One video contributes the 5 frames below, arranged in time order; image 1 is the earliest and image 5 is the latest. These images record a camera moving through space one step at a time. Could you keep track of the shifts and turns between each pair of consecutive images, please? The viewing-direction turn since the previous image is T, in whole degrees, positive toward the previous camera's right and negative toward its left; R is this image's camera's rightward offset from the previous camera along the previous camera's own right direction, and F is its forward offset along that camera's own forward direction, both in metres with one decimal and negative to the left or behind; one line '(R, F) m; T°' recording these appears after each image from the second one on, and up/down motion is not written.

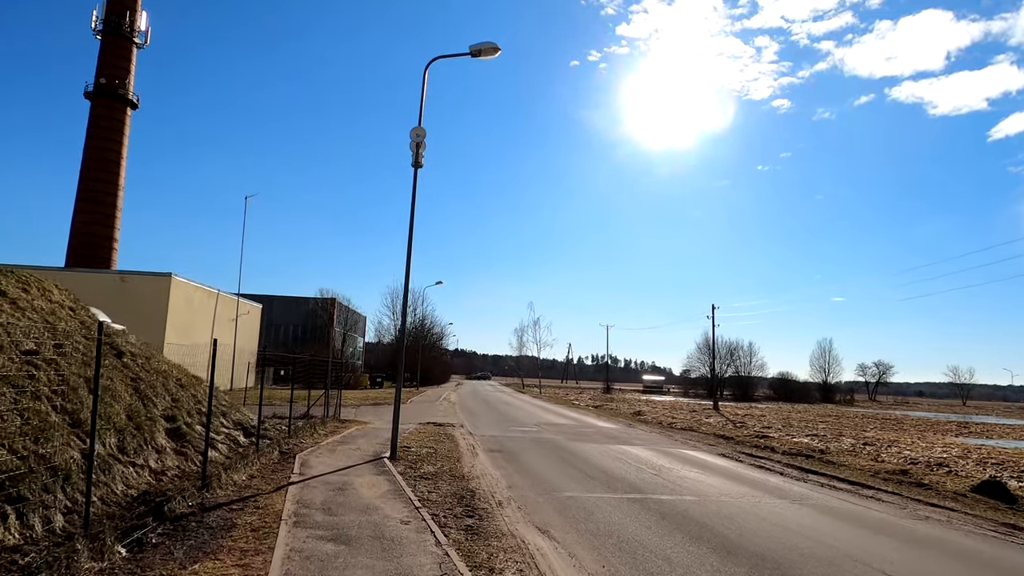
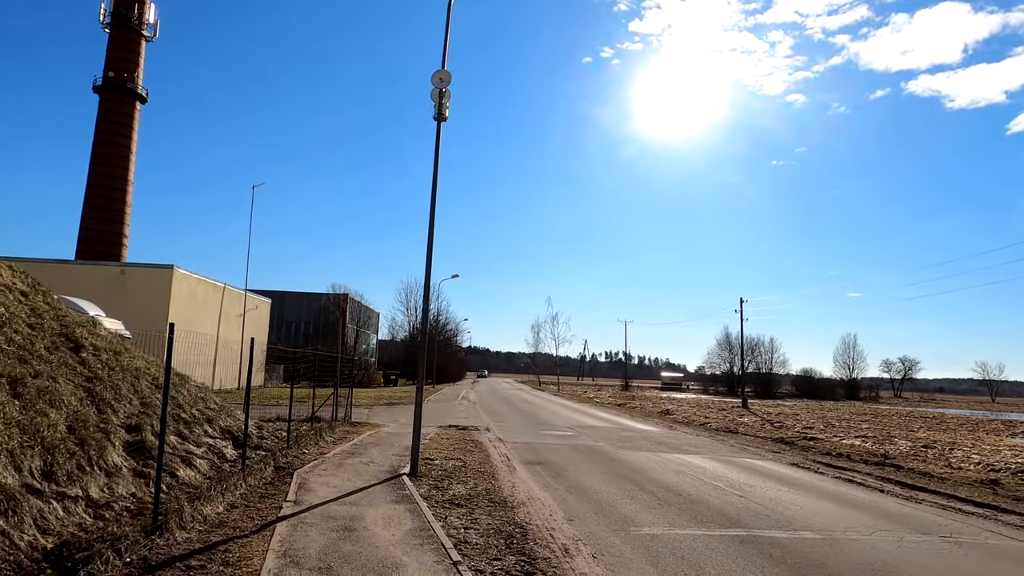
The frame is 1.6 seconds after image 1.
(-0.5, +2.3) m; -1°
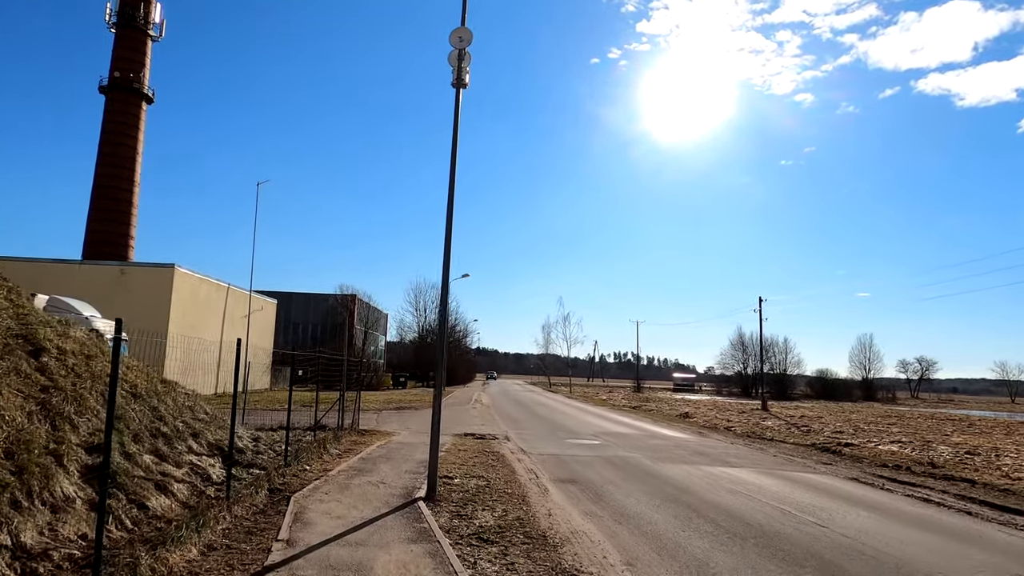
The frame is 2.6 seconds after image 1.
(-0.3, +1.5) m; -1°
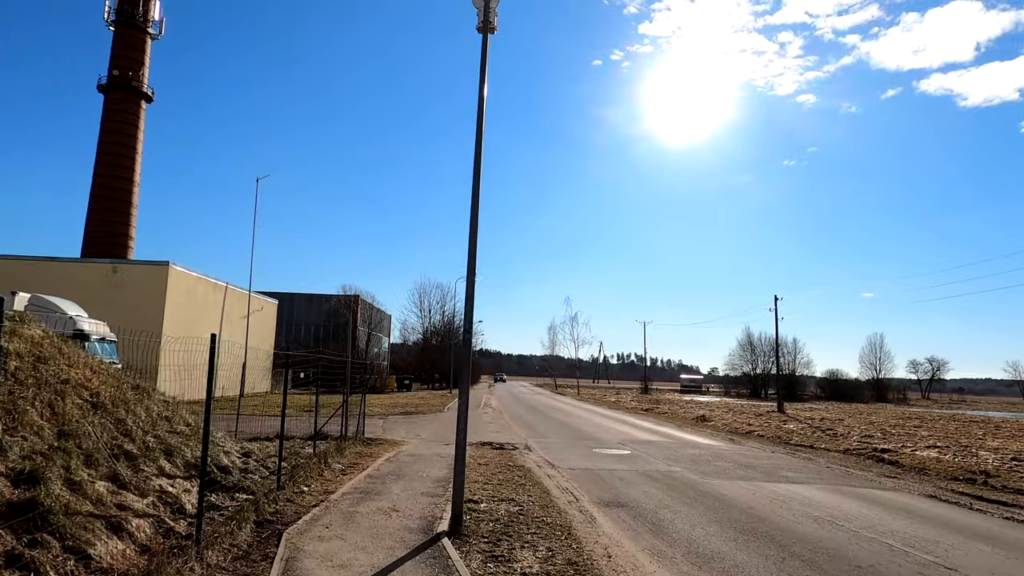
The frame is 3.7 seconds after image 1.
(-0.4, +1.6) m; 0°
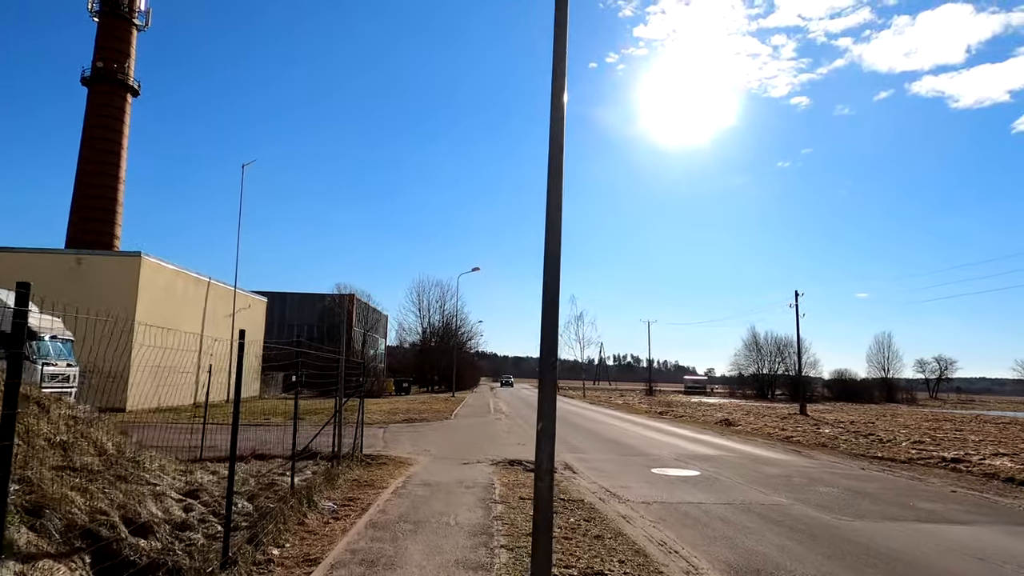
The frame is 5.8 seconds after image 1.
(-0.7, +3.1) m; 0°
